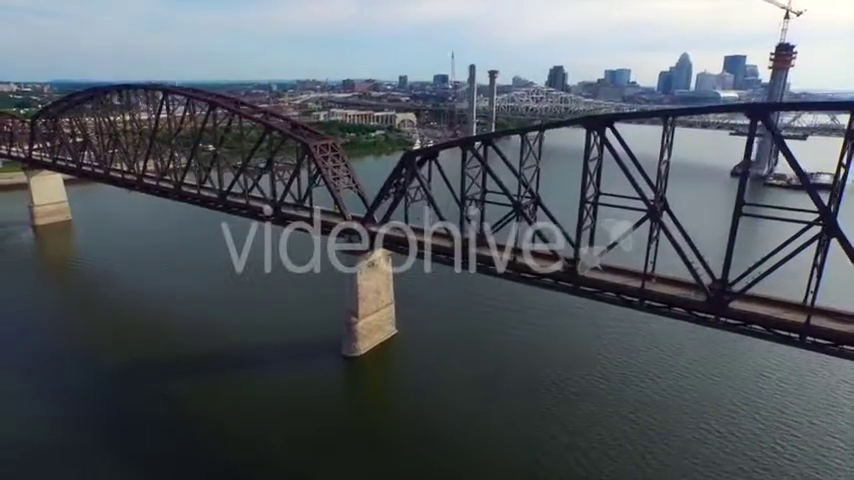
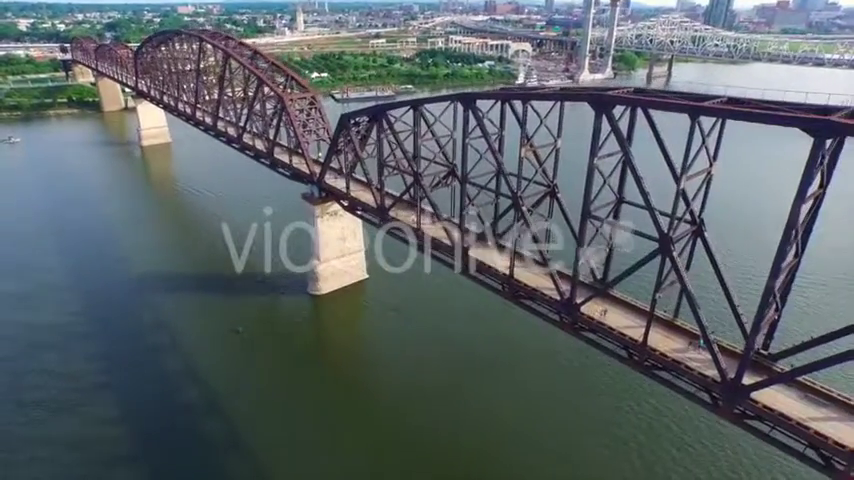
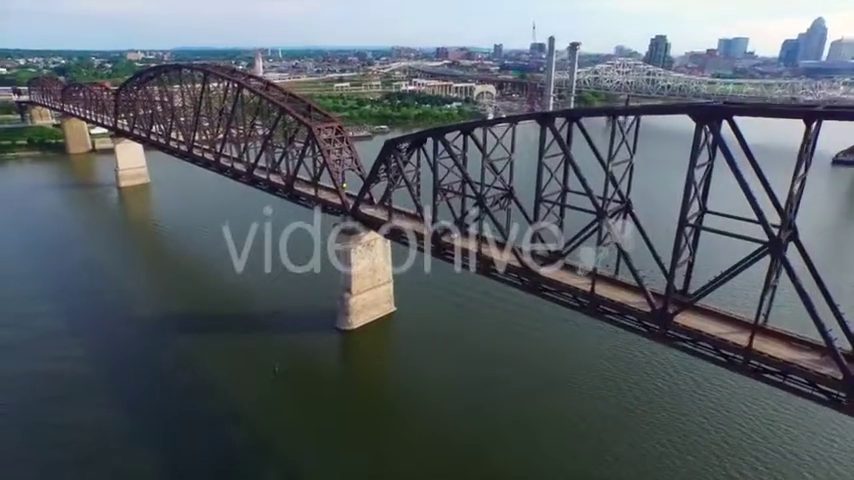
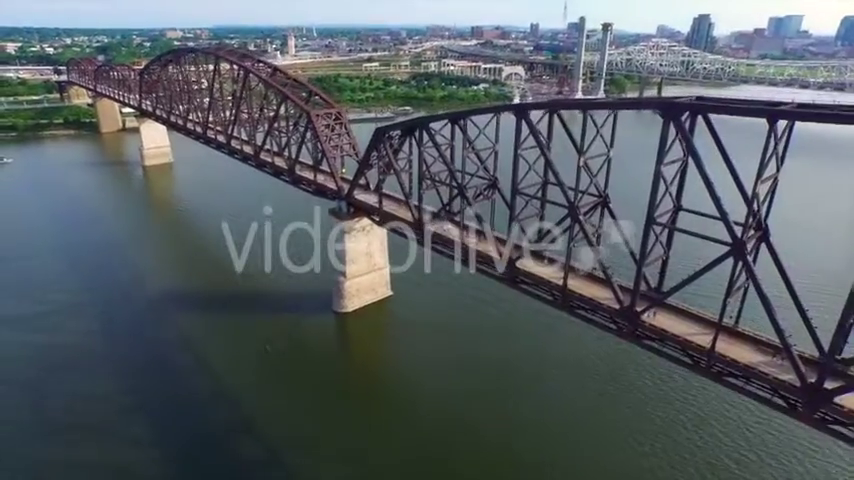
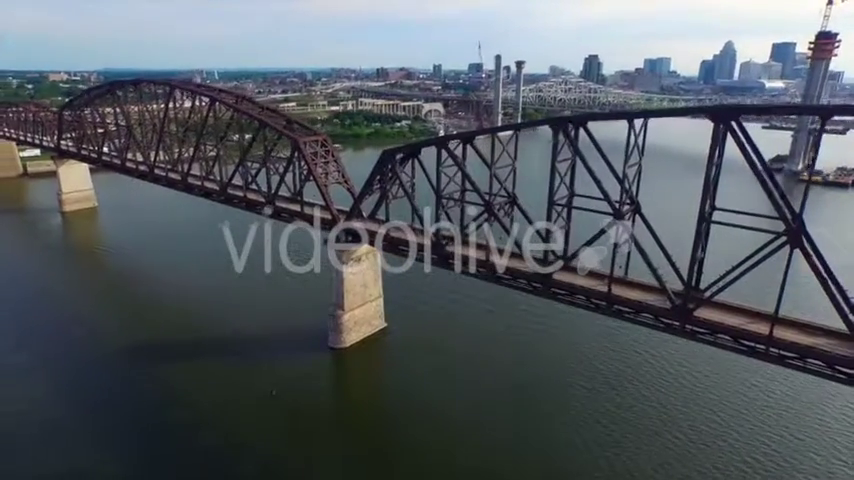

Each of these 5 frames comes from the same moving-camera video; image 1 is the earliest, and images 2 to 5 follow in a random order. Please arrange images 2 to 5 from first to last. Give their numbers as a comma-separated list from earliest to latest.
5, 3, 4, 2
